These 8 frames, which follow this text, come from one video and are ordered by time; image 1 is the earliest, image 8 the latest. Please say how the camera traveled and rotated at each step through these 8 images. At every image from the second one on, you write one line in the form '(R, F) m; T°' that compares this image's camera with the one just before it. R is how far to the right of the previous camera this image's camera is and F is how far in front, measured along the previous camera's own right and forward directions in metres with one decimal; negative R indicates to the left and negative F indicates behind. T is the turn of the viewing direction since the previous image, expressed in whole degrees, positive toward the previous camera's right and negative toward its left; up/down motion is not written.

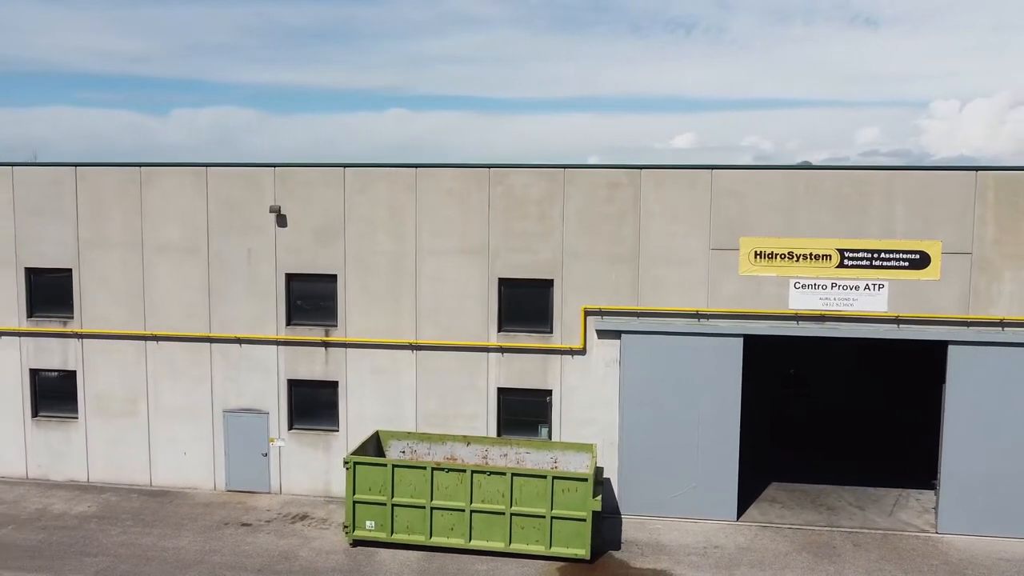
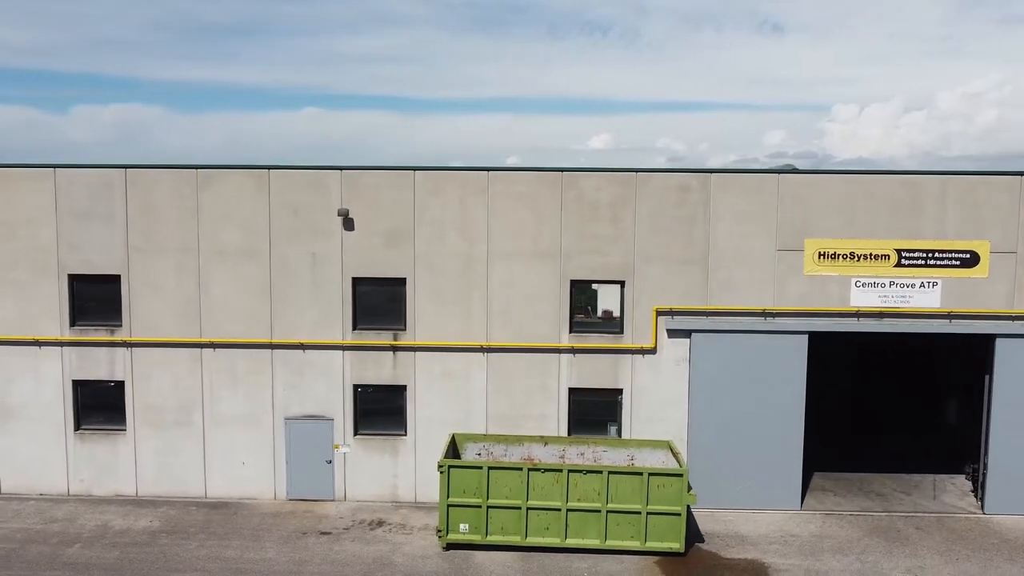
(-2.7, 0.0) m; +6°
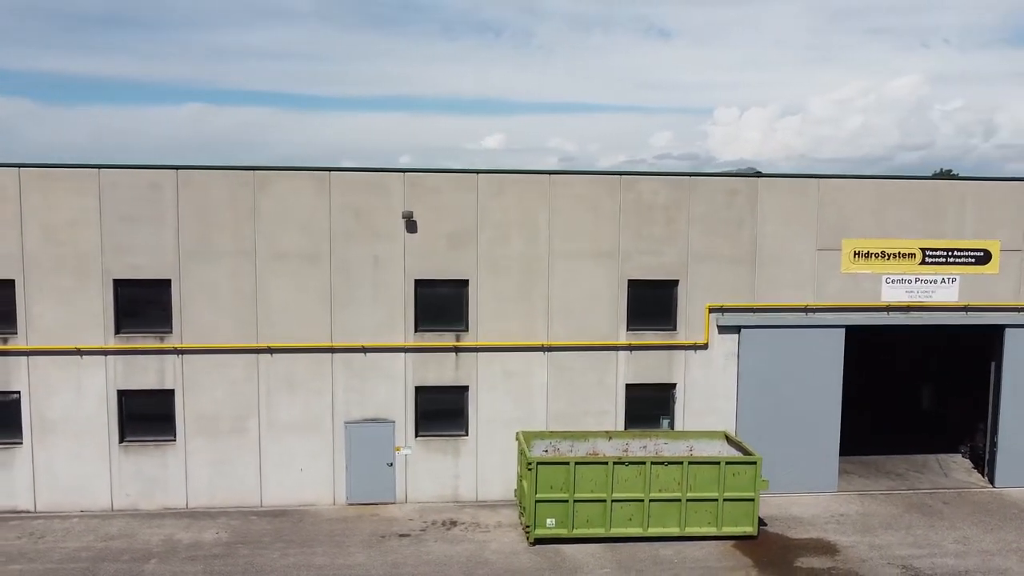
(-3.0, -0.1) m; +7°
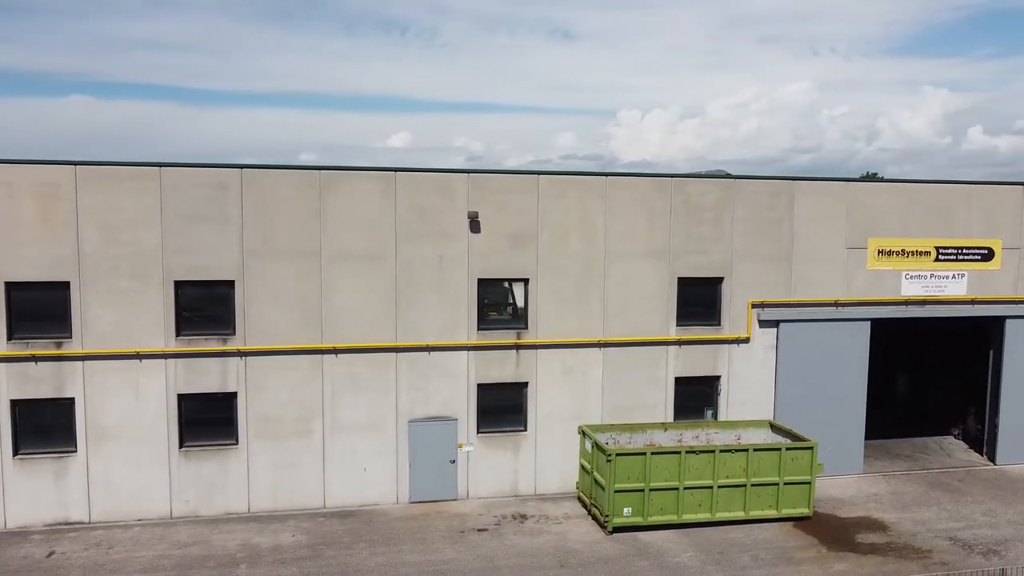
(-2.8, -0.2) m; +7°
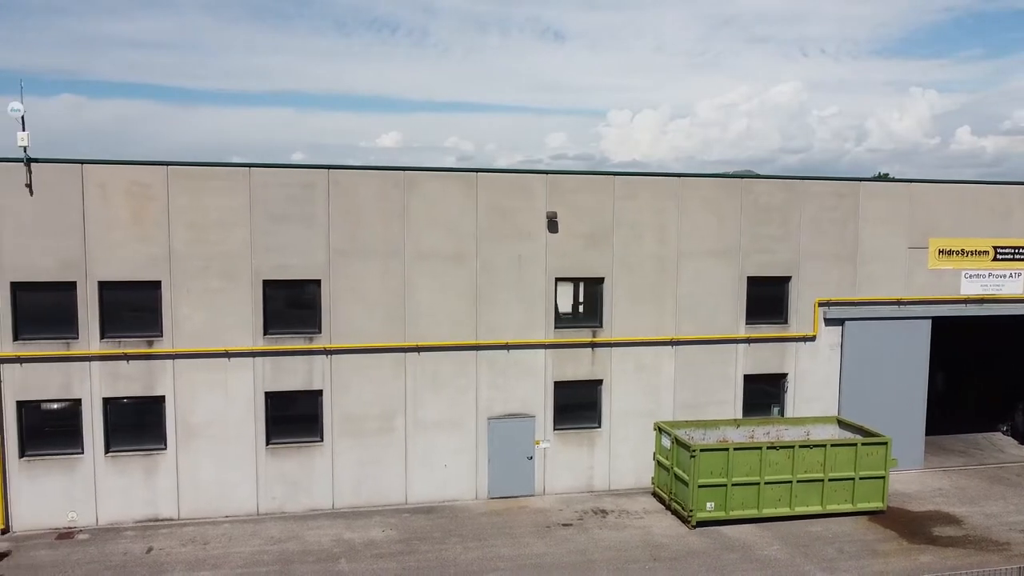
(-1.6, -0.2) m; +1°
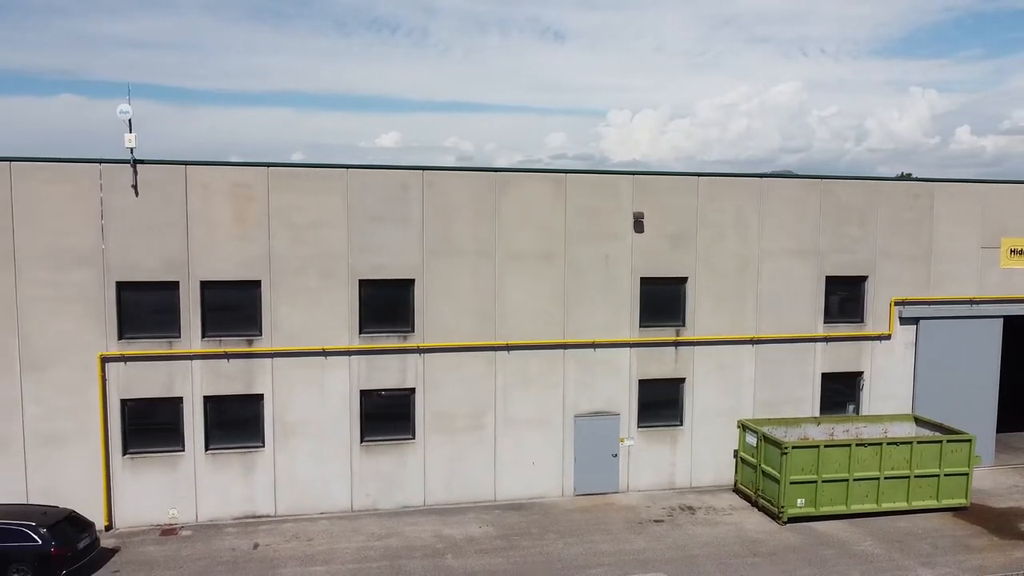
(-1.6, -0.2) m; 0°
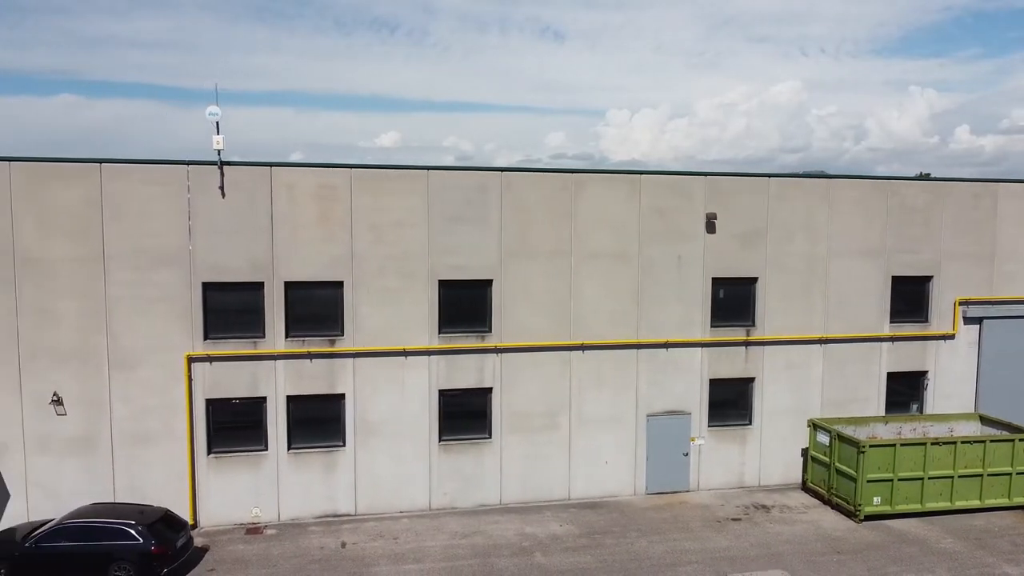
(-1.4, -0.1) m; 0°
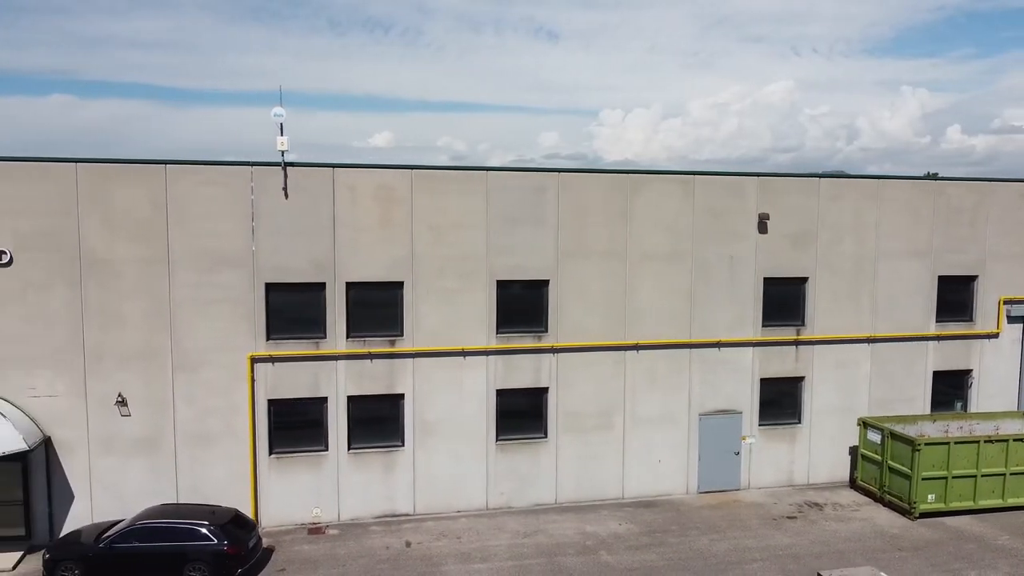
(-1.1, -0.1) m; 0°
